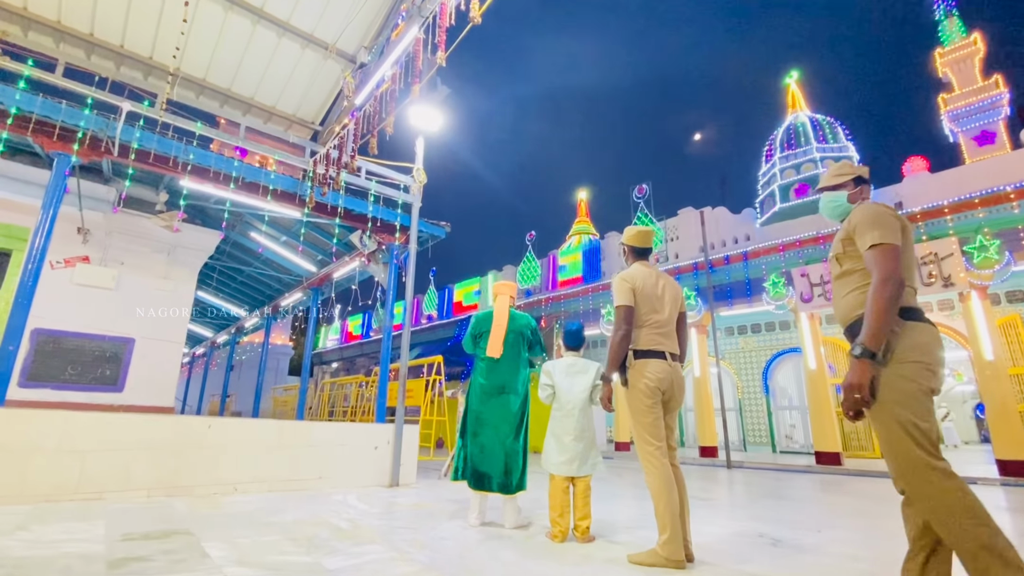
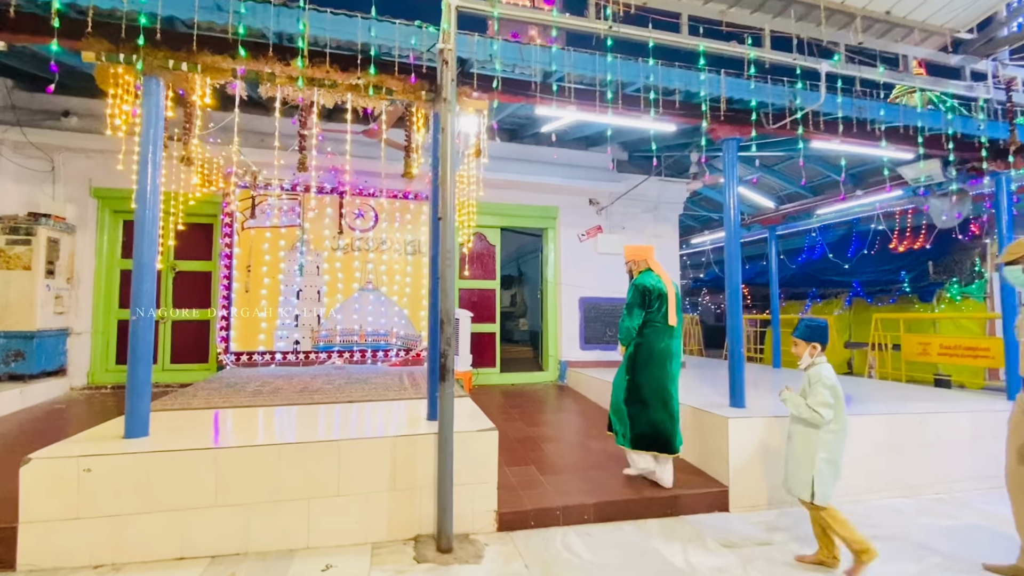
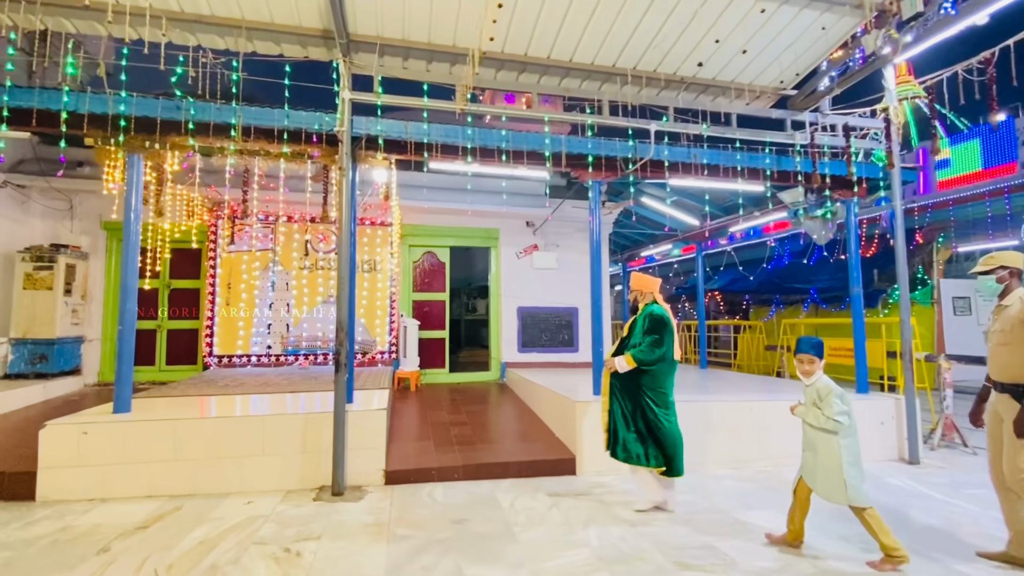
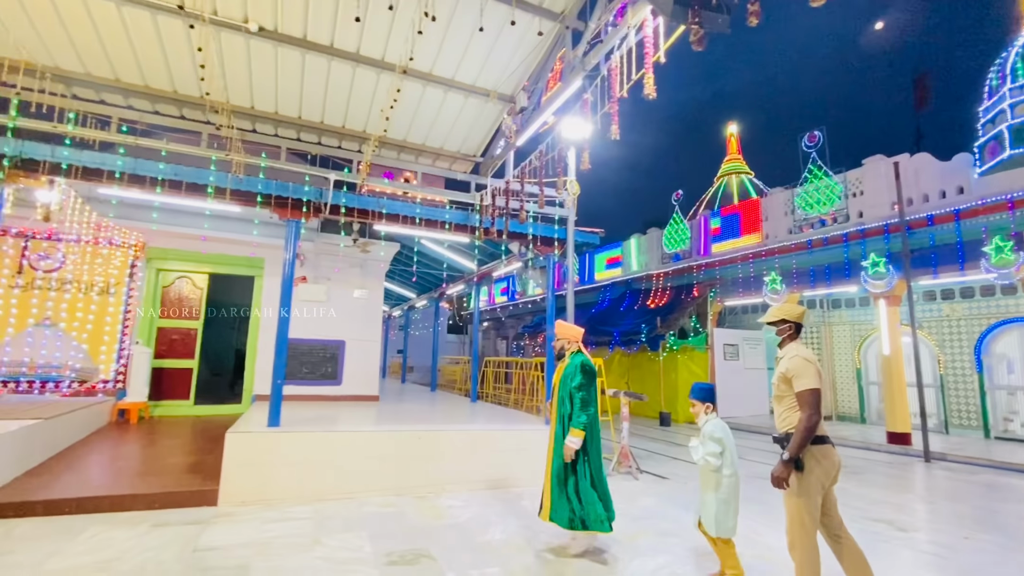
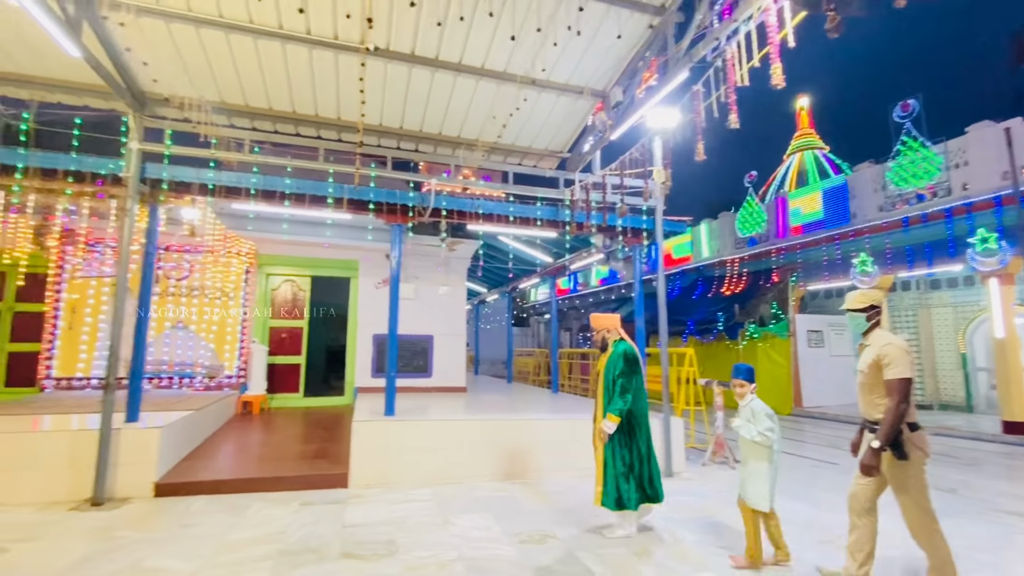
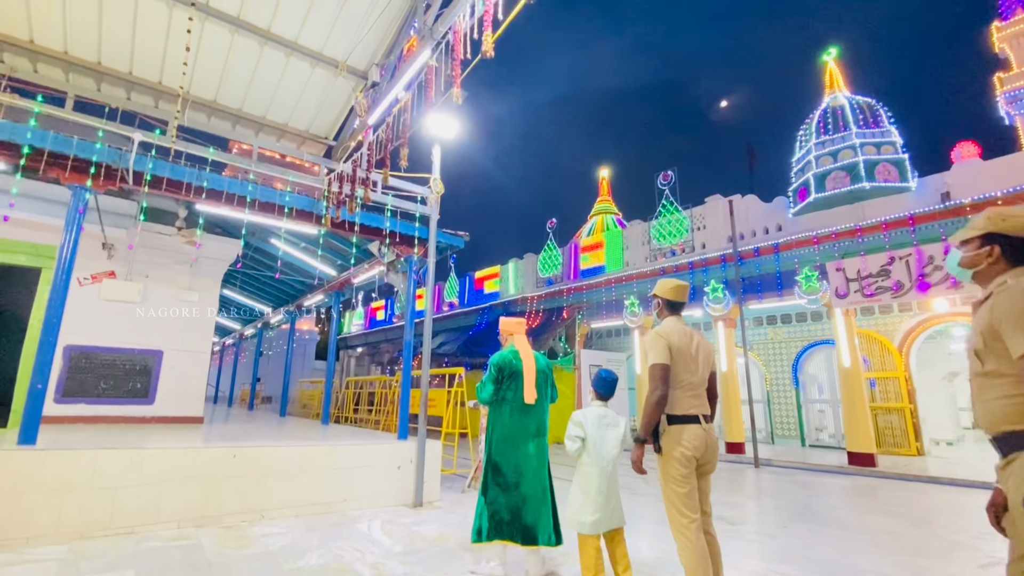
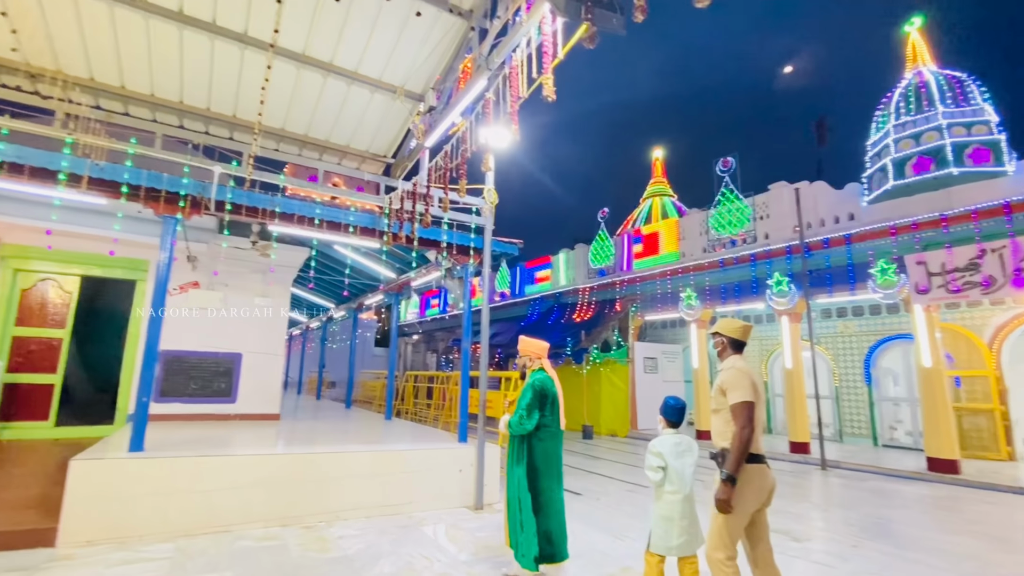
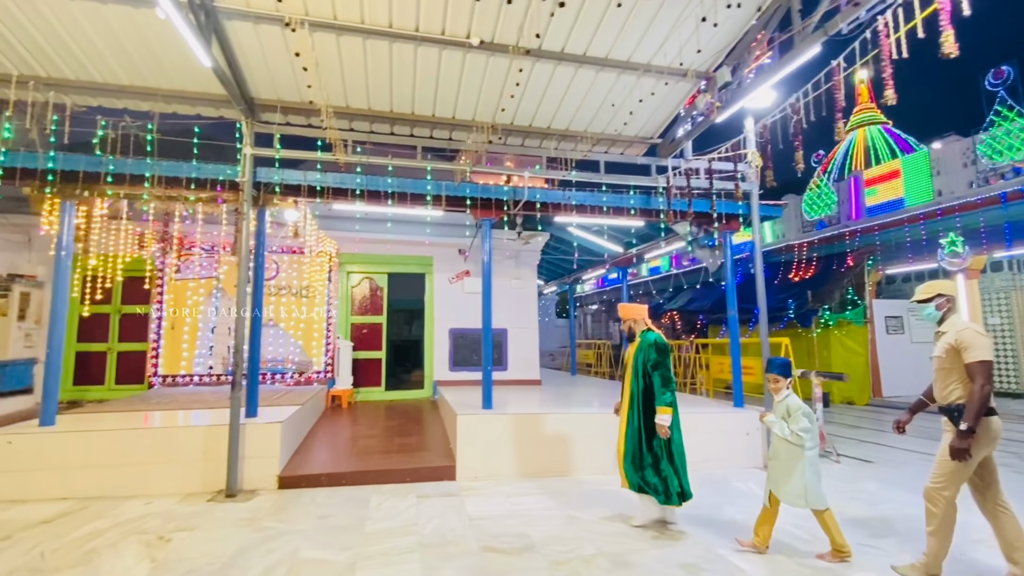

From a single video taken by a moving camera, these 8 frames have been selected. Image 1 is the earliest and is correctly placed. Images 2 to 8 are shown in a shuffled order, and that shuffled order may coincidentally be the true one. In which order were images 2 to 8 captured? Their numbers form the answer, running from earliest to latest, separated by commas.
6, 7, 4, 5, 8, 3, 2
